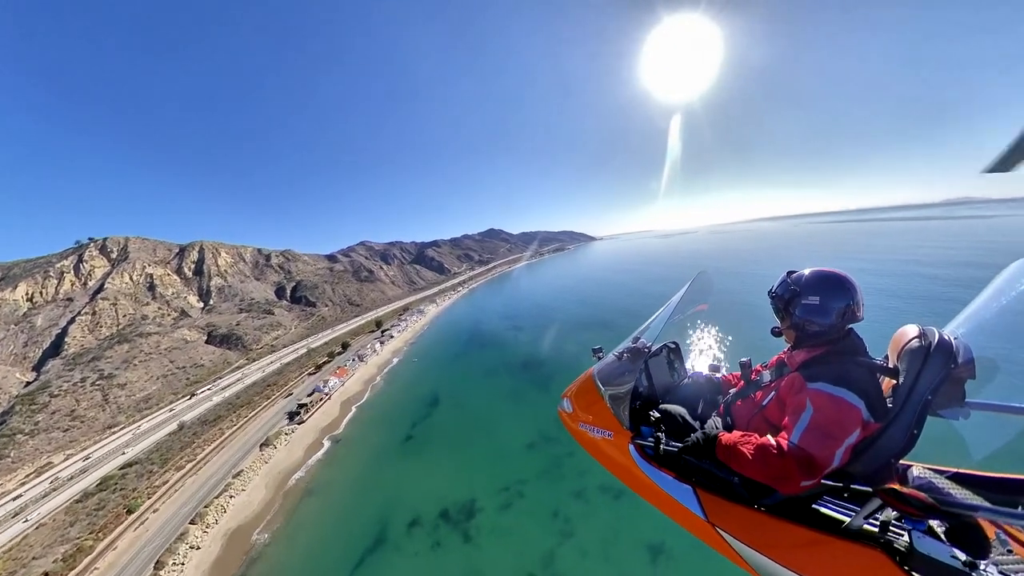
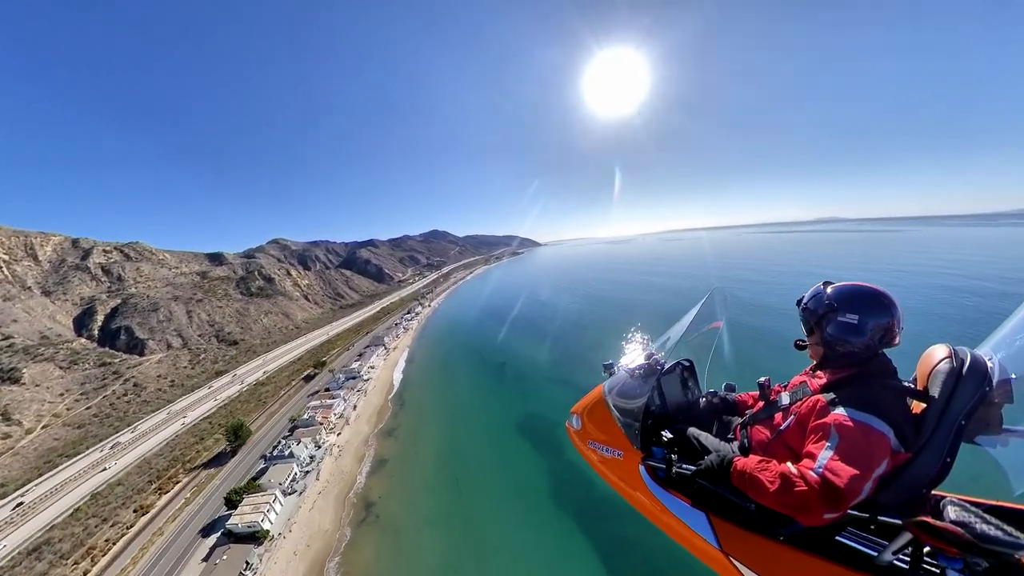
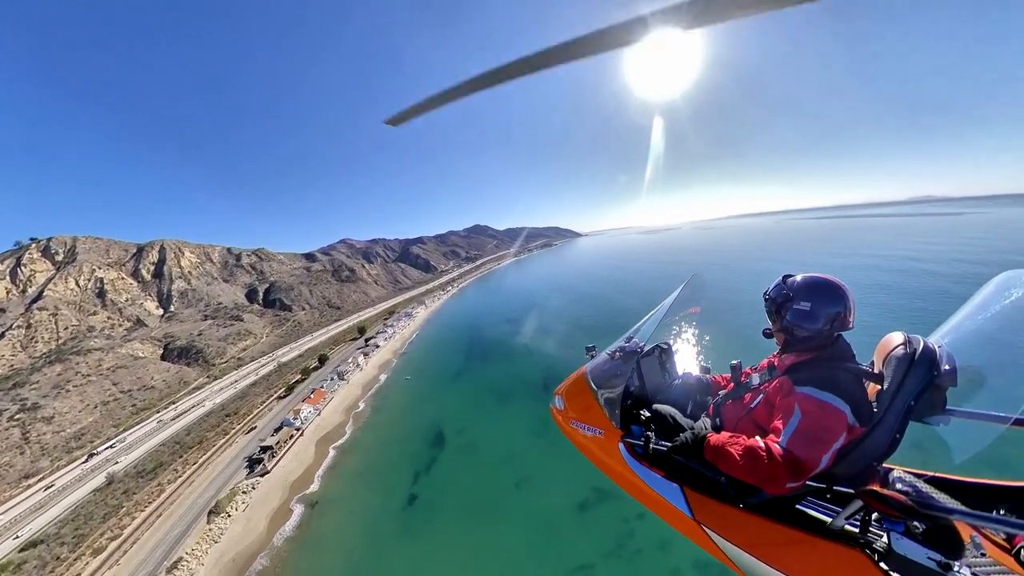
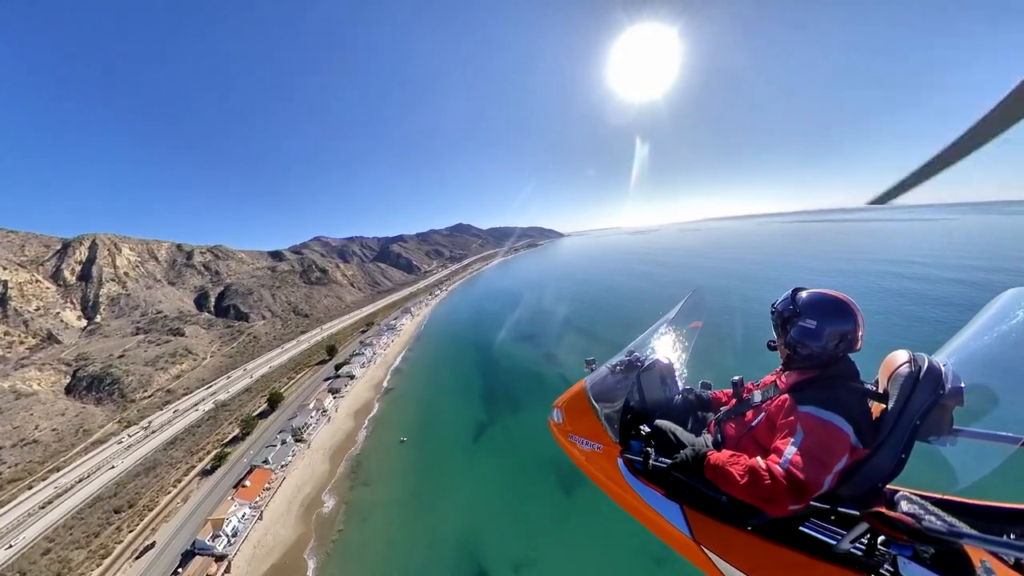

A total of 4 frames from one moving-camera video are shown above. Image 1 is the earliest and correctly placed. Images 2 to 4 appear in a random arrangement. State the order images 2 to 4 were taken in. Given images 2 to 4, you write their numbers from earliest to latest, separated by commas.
3, 4, 2
